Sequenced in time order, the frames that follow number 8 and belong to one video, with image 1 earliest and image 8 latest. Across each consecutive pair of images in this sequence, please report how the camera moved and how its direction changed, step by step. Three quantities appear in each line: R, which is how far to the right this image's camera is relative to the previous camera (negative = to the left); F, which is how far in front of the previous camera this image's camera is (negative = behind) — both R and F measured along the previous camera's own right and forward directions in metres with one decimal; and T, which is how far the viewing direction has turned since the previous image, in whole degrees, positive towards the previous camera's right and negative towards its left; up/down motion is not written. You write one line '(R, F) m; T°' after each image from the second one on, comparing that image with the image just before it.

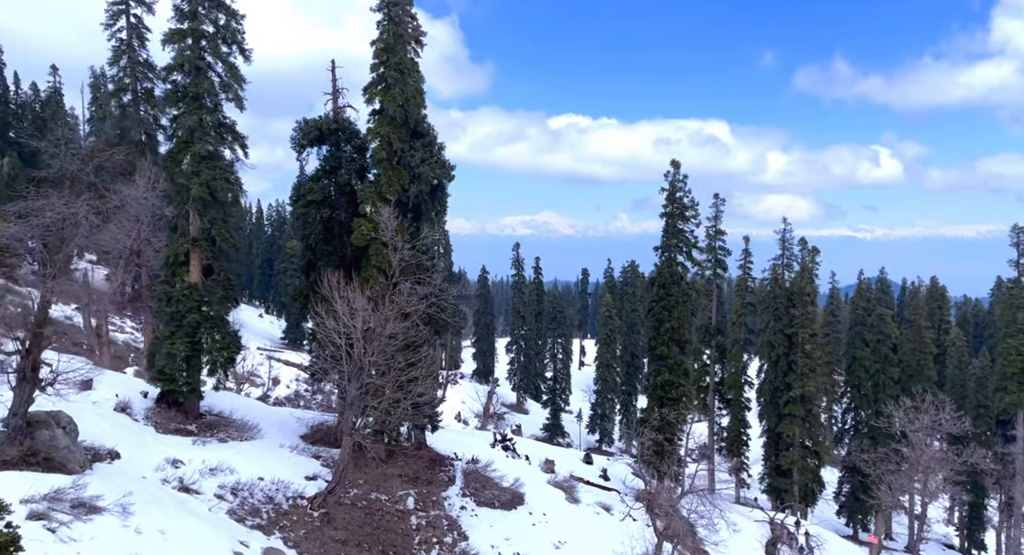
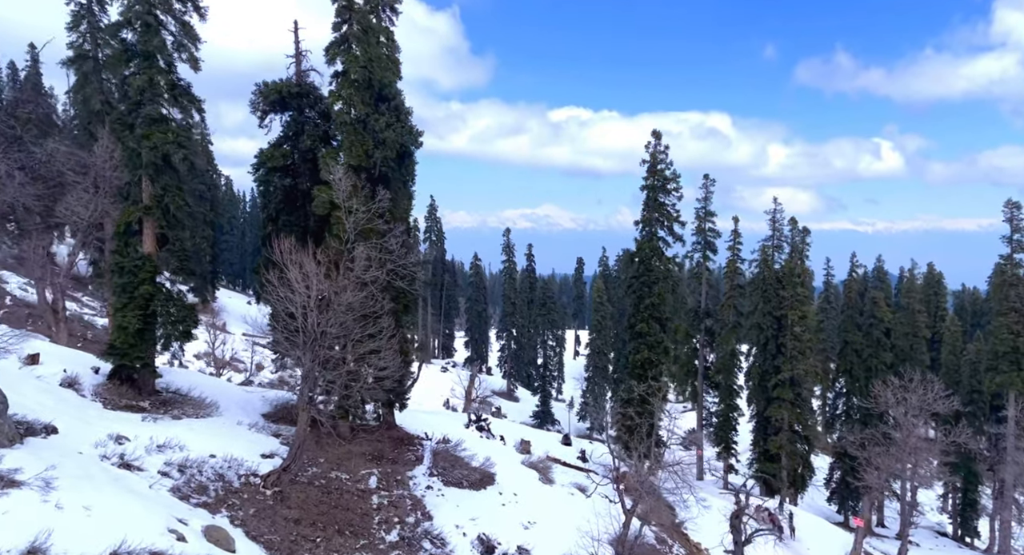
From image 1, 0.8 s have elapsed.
(+0.9, +1.3) m; 0°
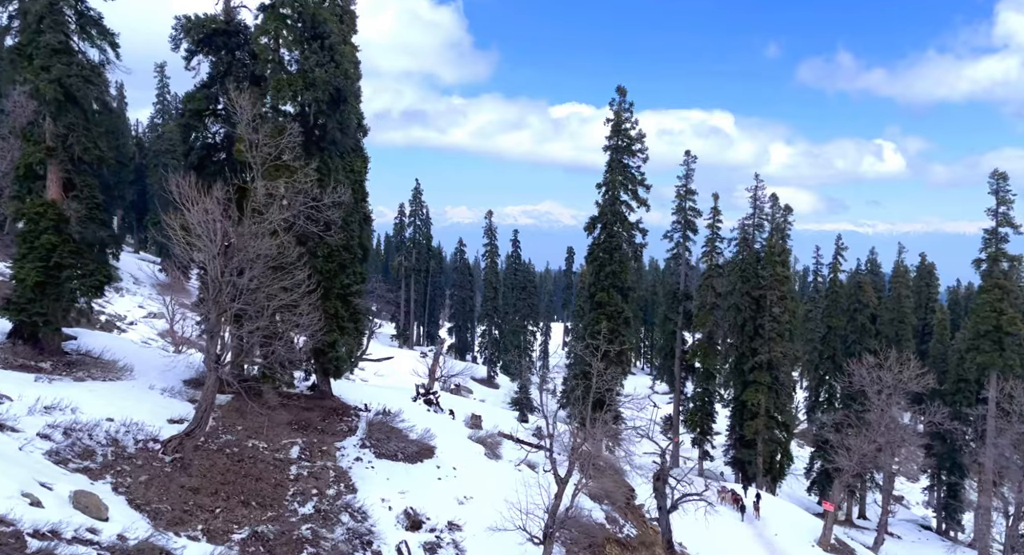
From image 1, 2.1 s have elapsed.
(+1.6, +2.2) m; 0°
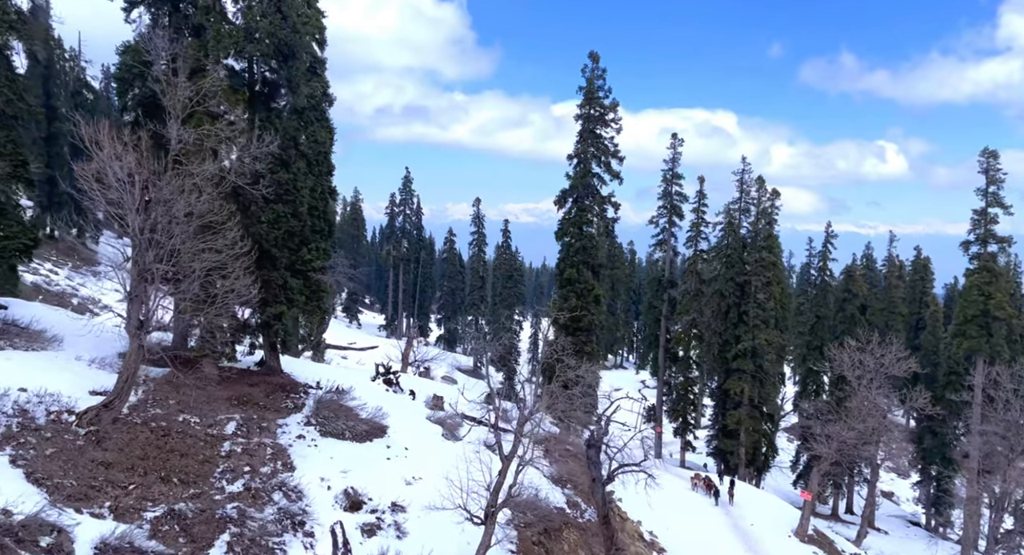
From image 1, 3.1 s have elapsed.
(+1.1, +1.6) m; 0°
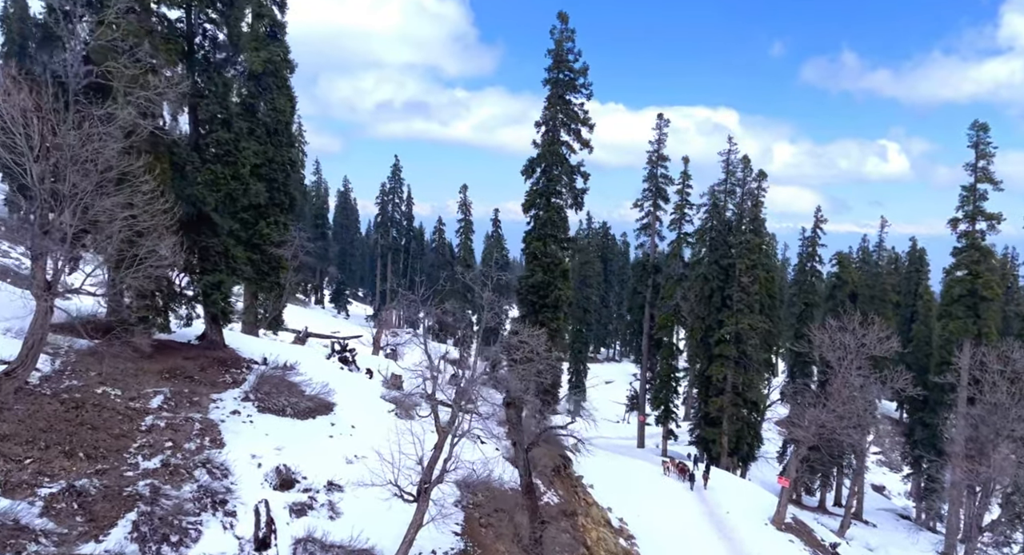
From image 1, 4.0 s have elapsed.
(+1.1, +1.6) m; 0°
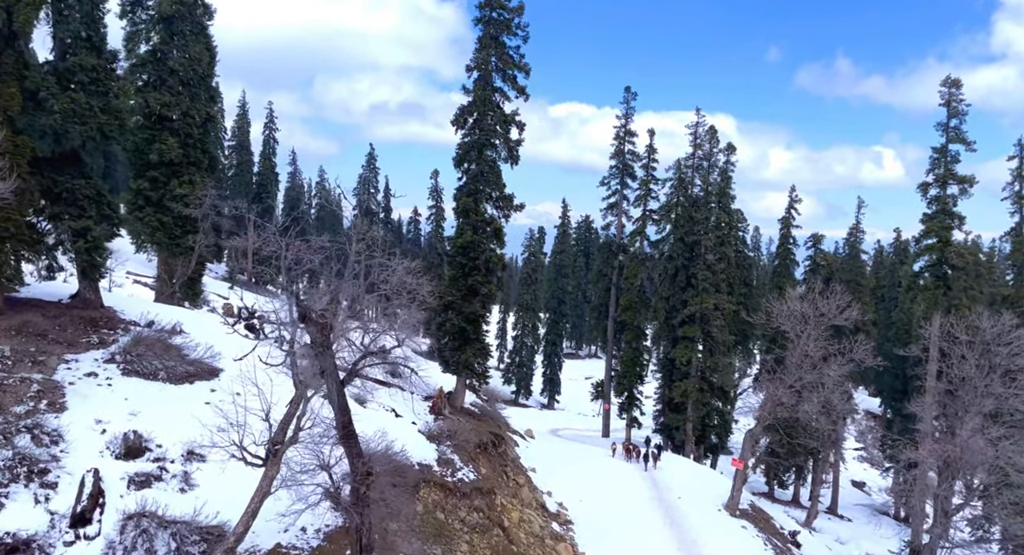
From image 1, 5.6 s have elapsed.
(+2.0, +2.8) m; +1°
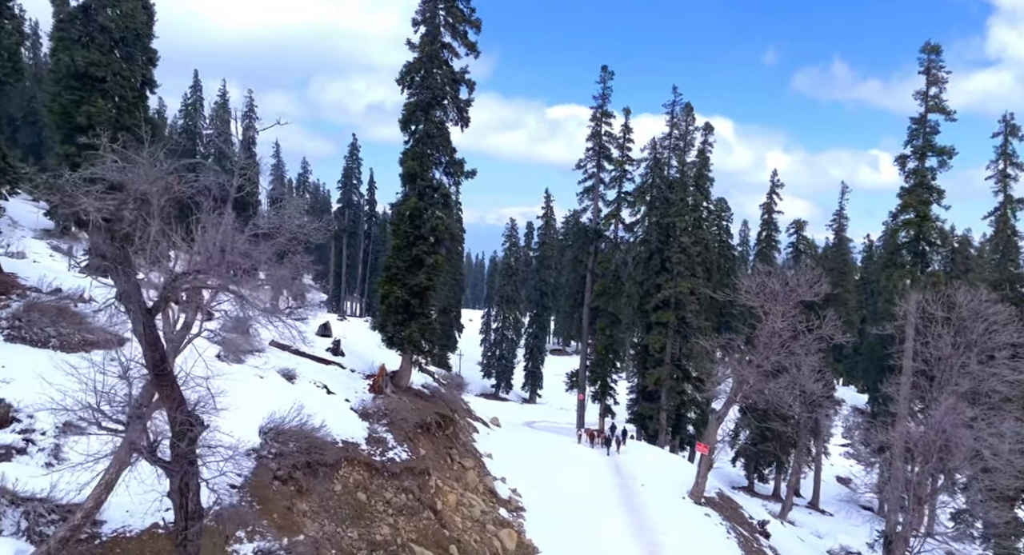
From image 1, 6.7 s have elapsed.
(+1.3, +1.9) m; +1°
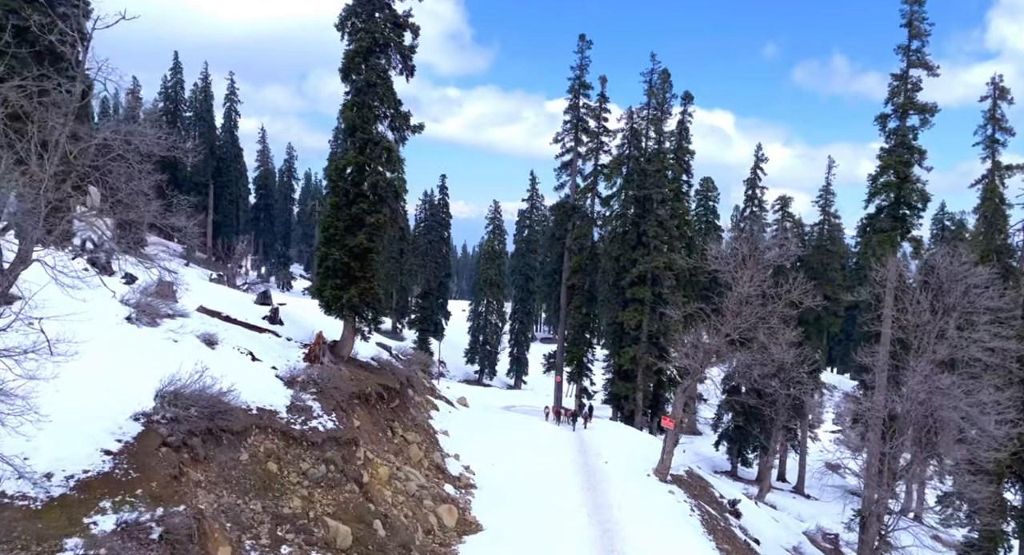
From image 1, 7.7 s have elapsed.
(+1.3, +1.8) m; 0°
